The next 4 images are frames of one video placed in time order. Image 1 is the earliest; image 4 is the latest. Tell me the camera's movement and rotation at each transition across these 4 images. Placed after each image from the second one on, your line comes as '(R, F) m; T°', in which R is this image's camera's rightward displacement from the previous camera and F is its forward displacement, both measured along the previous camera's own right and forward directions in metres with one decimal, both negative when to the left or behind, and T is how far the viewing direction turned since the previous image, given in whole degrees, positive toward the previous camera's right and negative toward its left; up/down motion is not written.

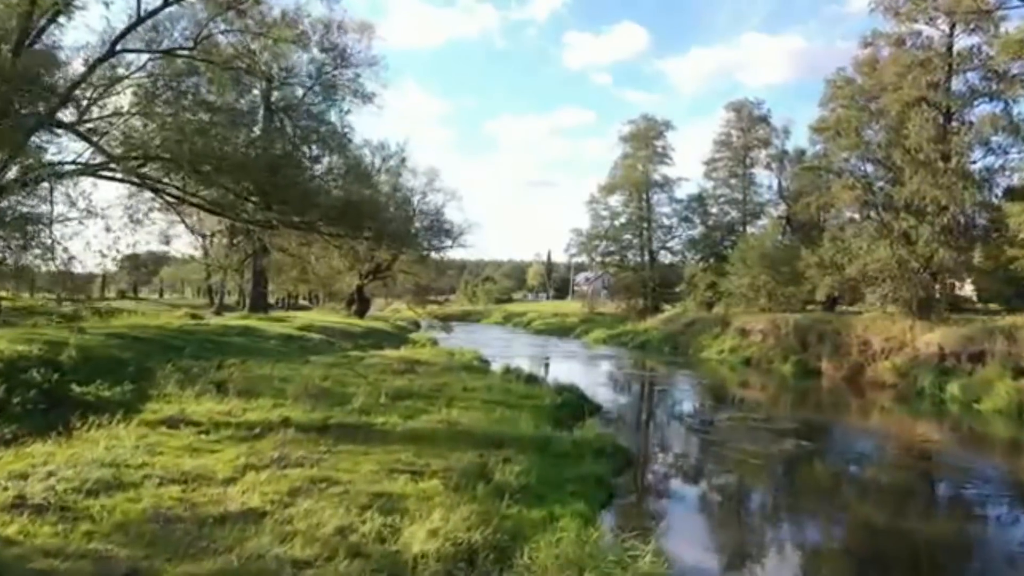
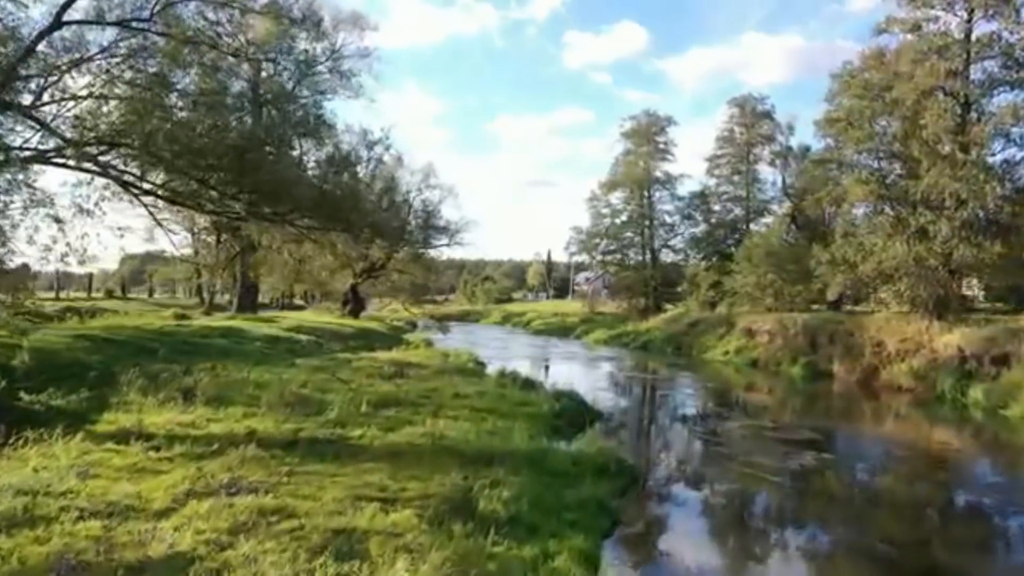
(+0.1, +1.4) m; 0°
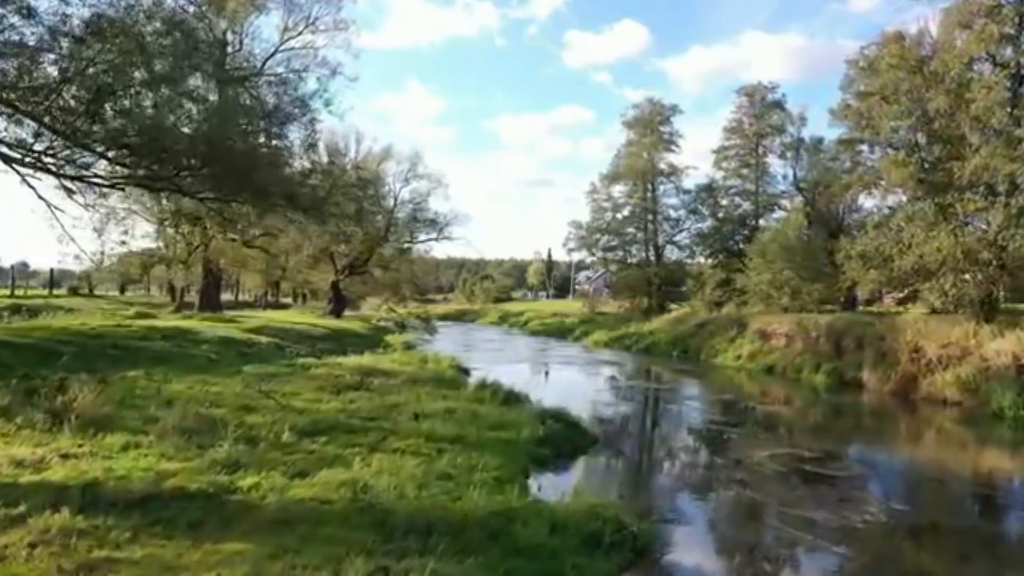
(+0.5, +3.4) m; 0°
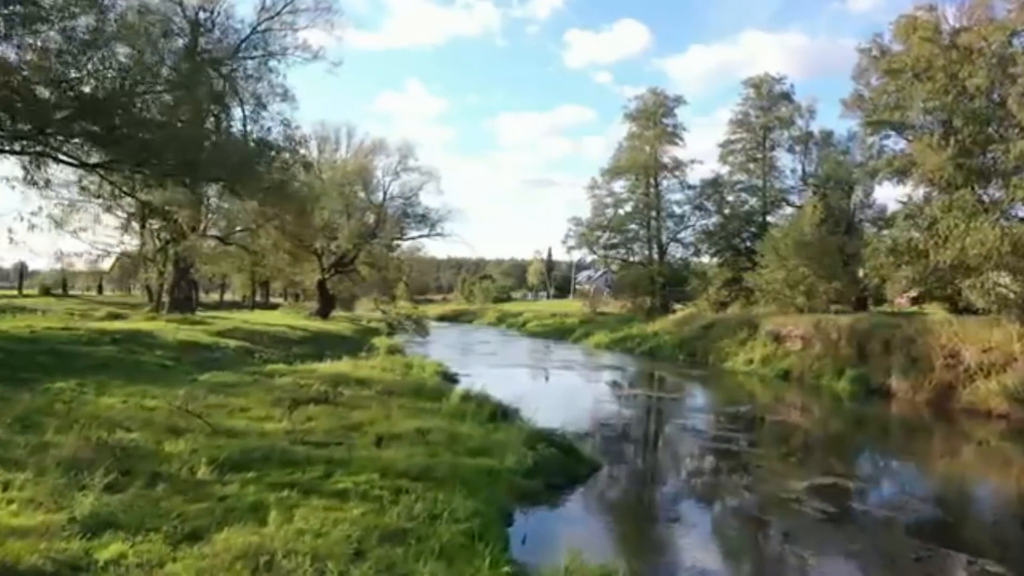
(+0.2, +2.4) m; 0°
